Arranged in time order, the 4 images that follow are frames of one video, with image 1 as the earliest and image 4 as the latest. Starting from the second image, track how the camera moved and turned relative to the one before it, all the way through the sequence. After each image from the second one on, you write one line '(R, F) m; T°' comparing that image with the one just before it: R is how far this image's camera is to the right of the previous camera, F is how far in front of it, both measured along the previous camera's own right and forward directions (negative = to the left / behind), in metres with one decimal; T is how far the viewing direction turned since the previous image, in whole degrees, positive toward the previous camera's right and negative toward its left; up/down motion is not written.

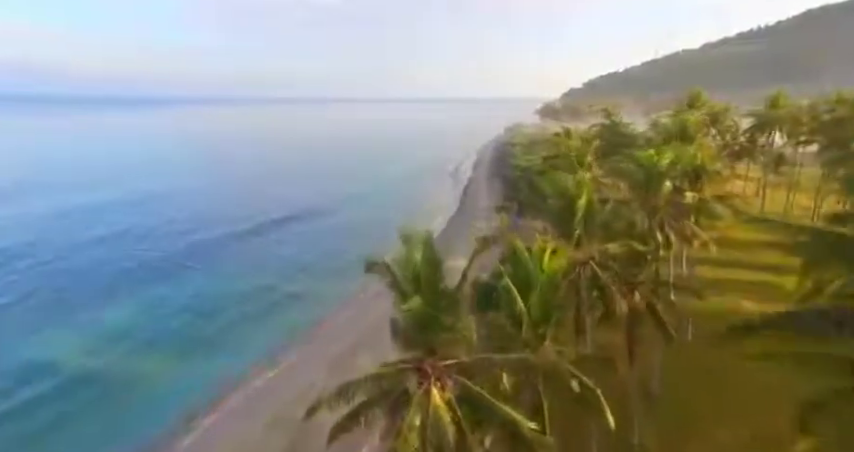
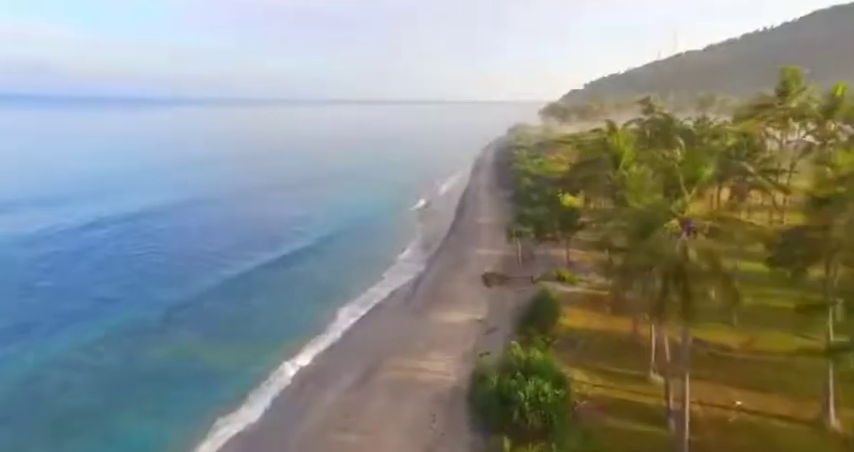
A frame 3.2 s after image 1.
(+0.8, +8.7) m; 0°
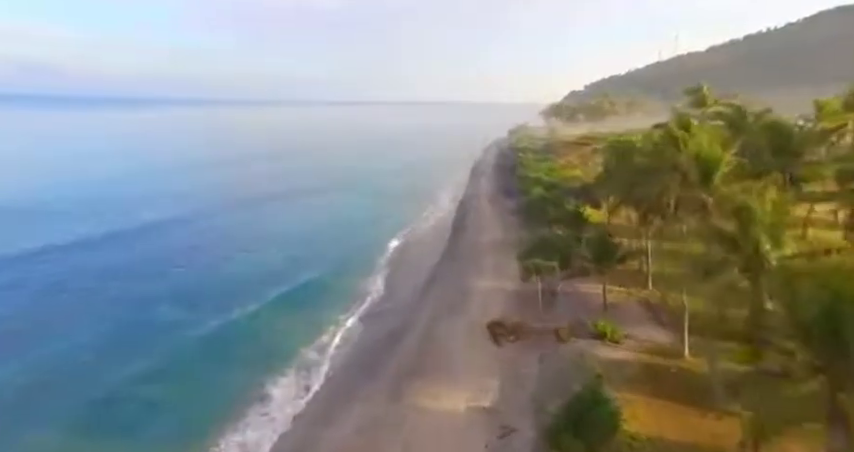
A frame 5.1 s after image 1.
(+0.5, +6.4) m; 0°
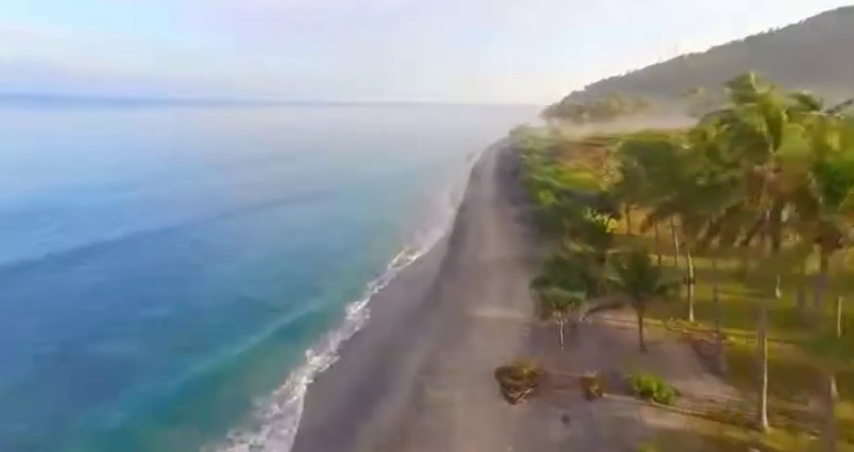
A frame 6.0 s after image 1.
(+0.2, +3.6) m; 0°
